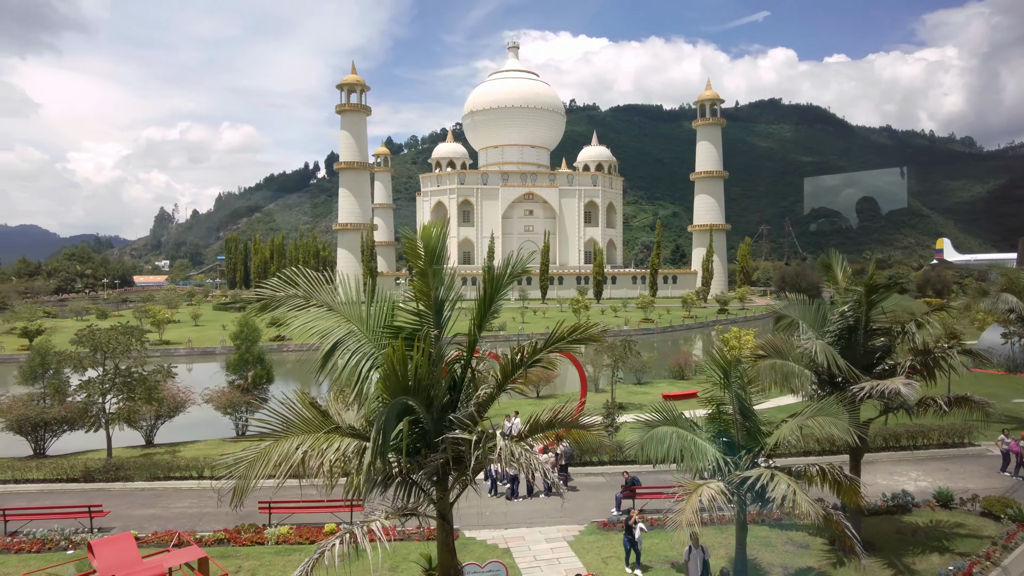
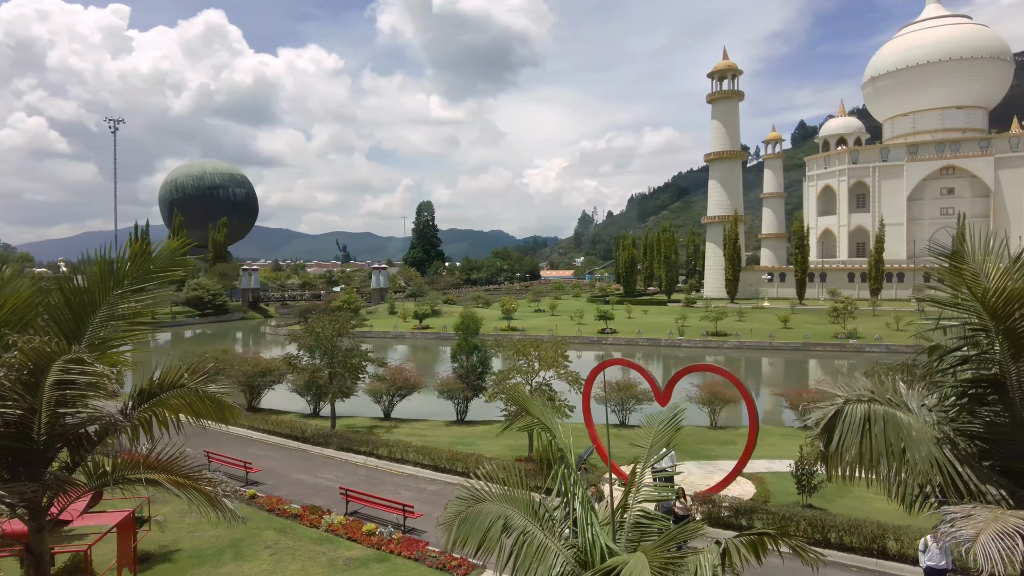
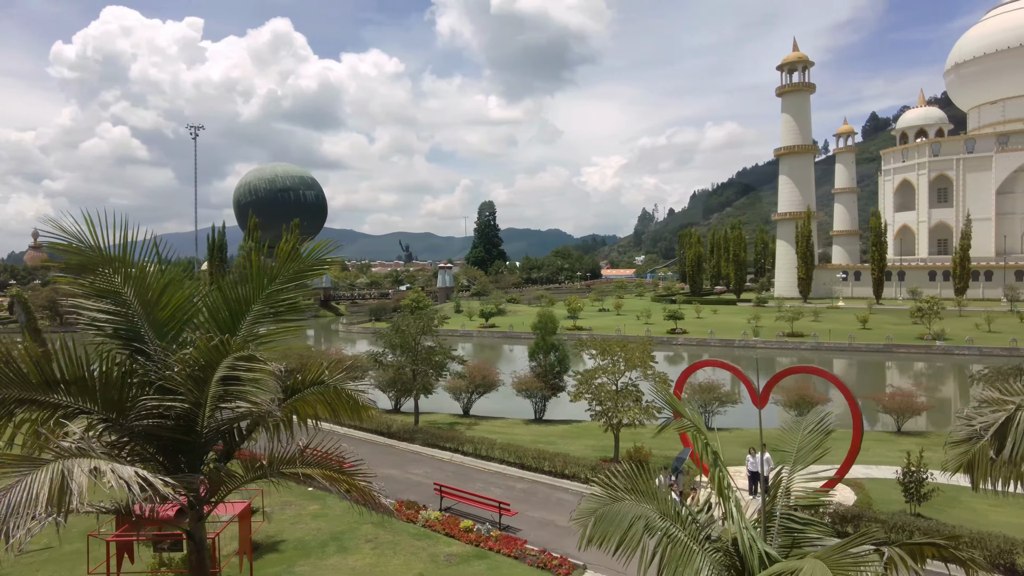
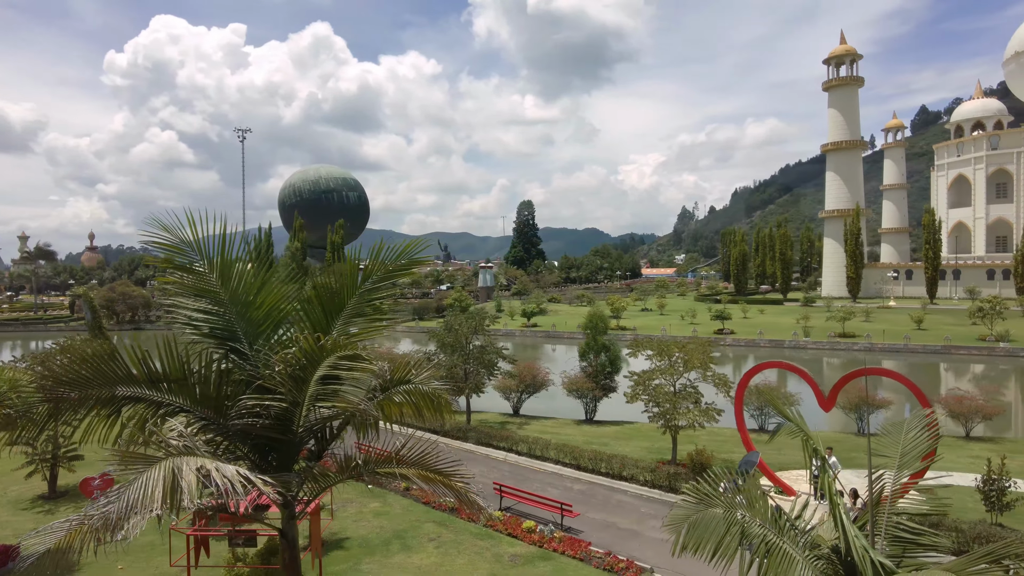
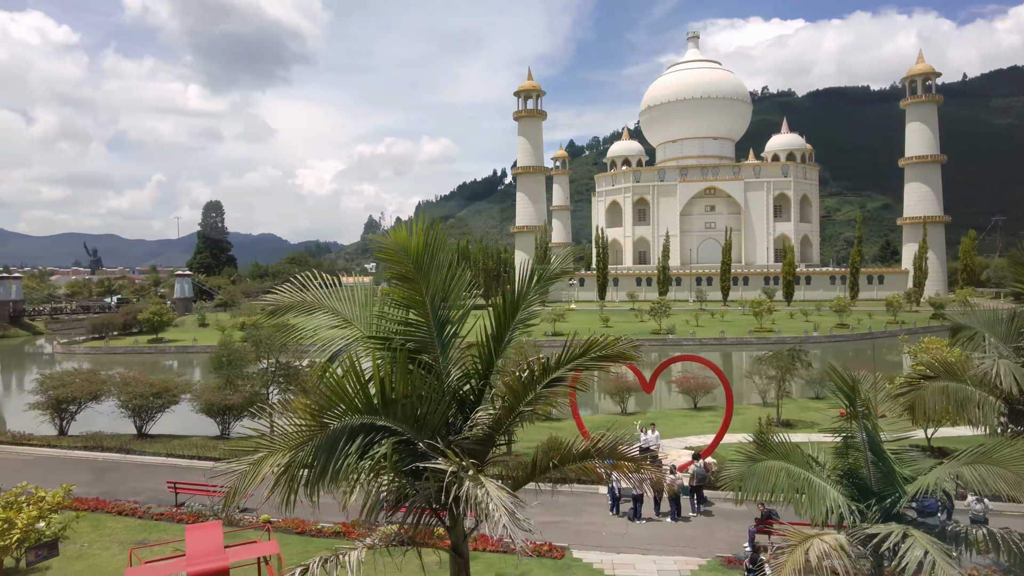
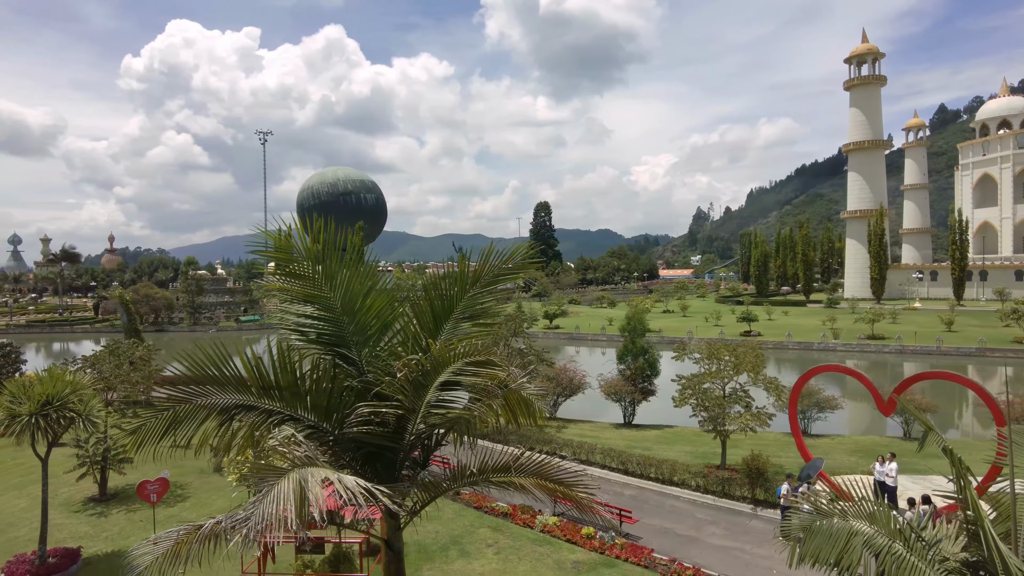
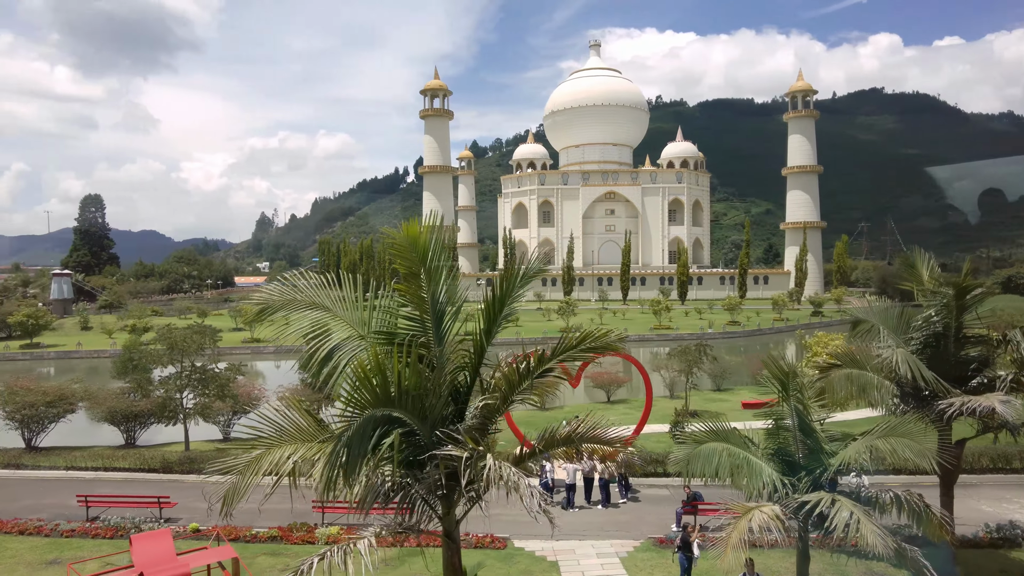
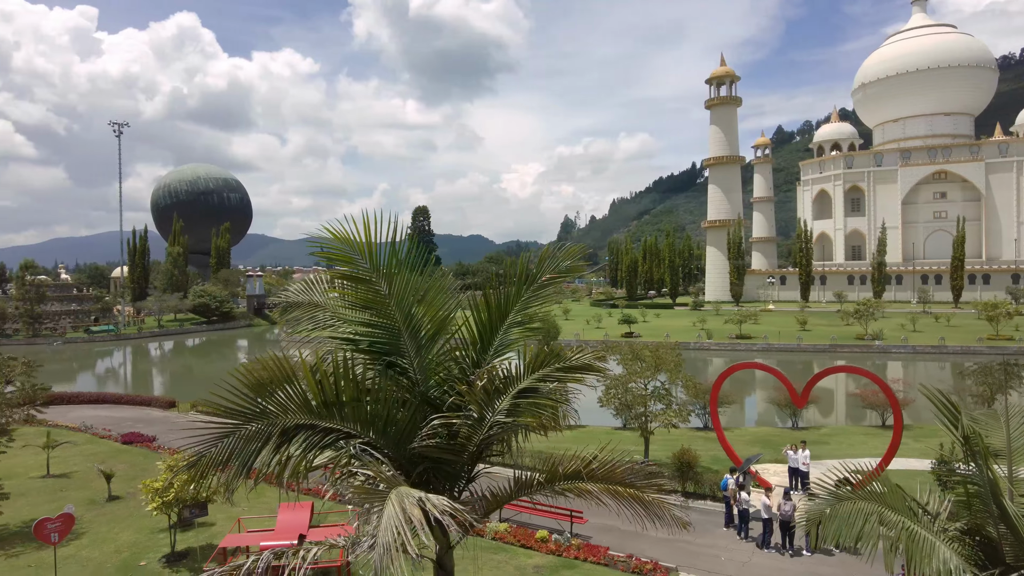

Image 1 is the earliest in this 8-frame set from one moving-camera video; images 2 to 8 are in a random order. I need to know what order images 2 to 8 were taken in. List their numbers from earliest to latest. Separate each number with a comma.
7, 5, 8, 6, 4, 3, 2
